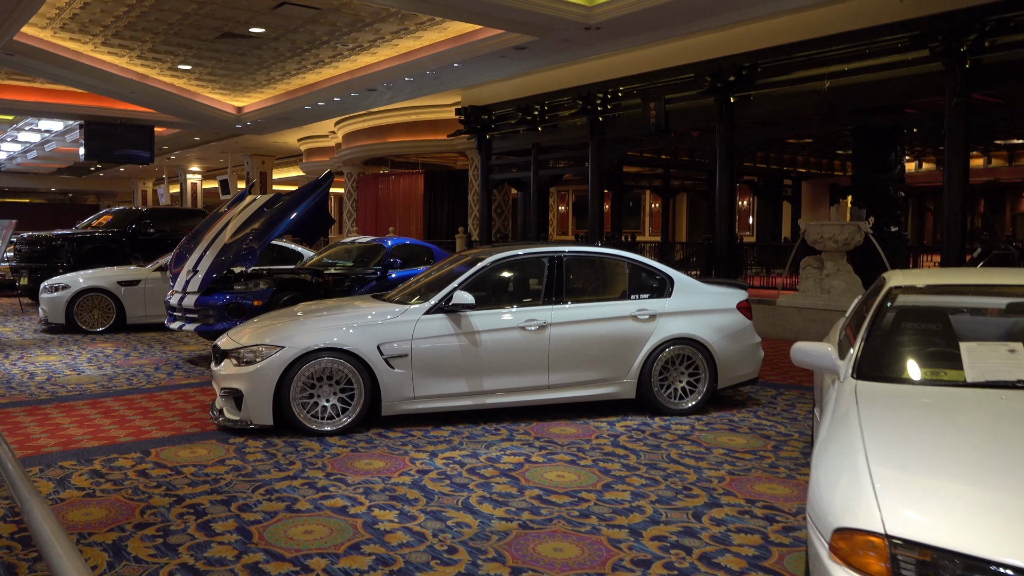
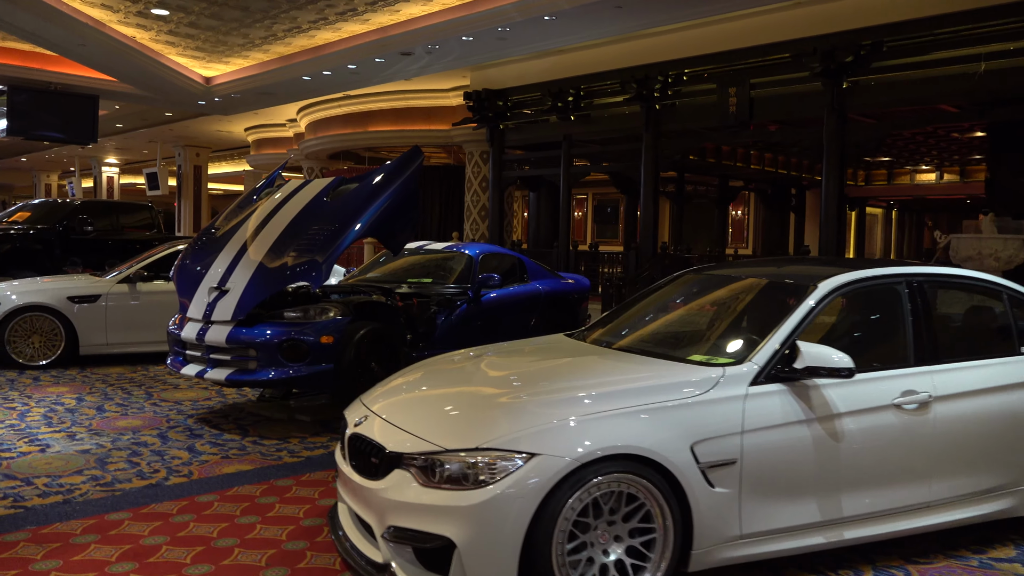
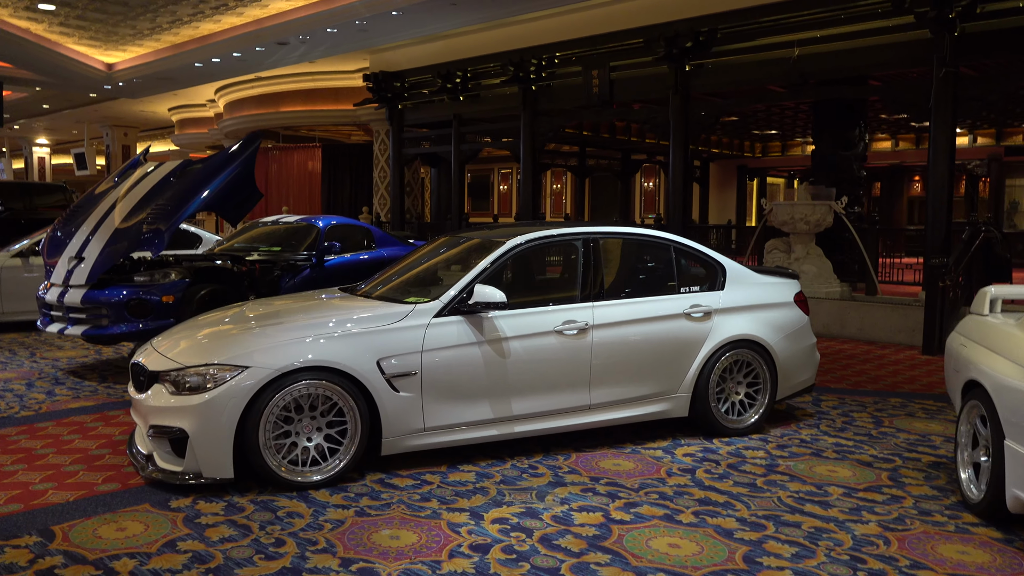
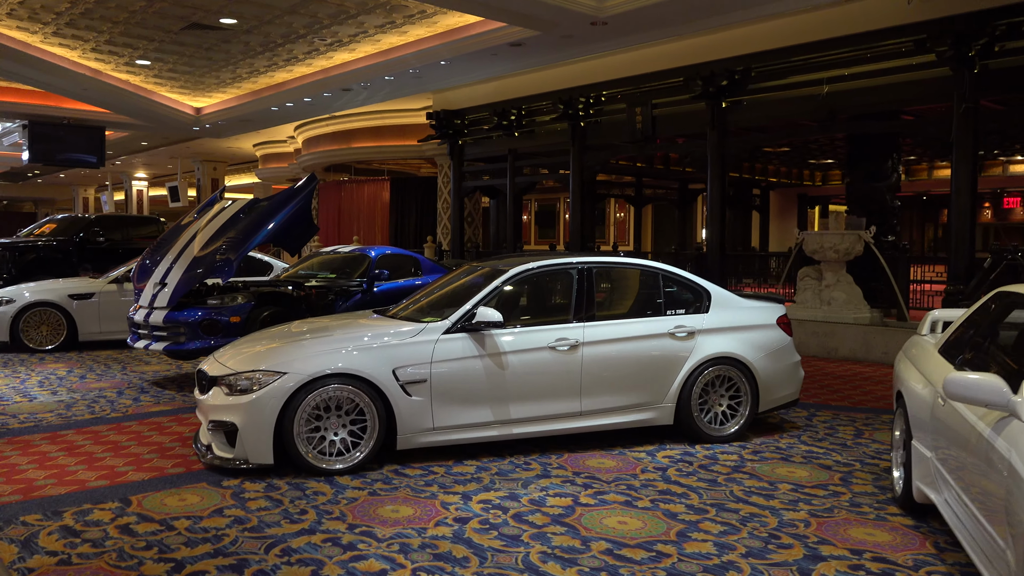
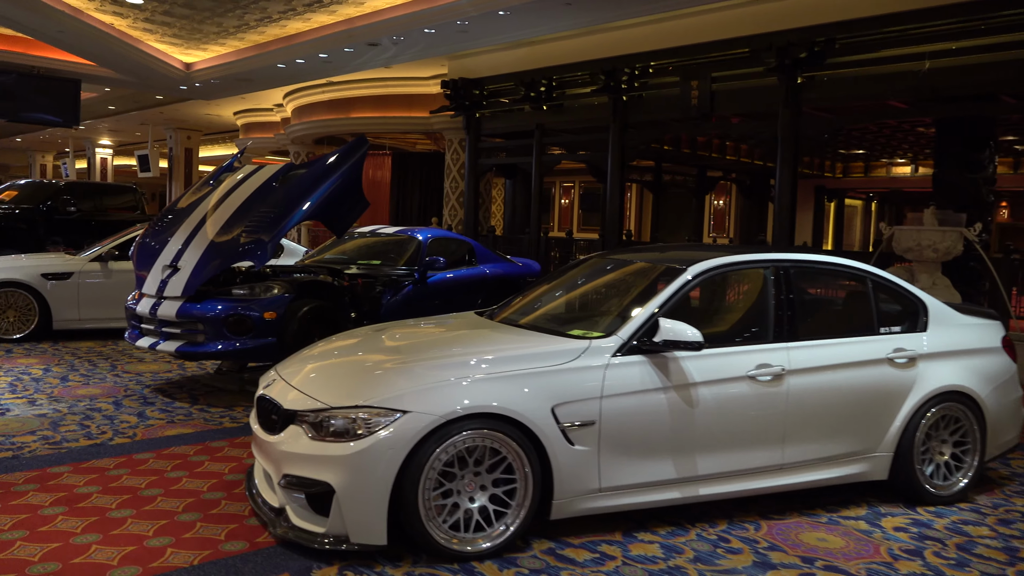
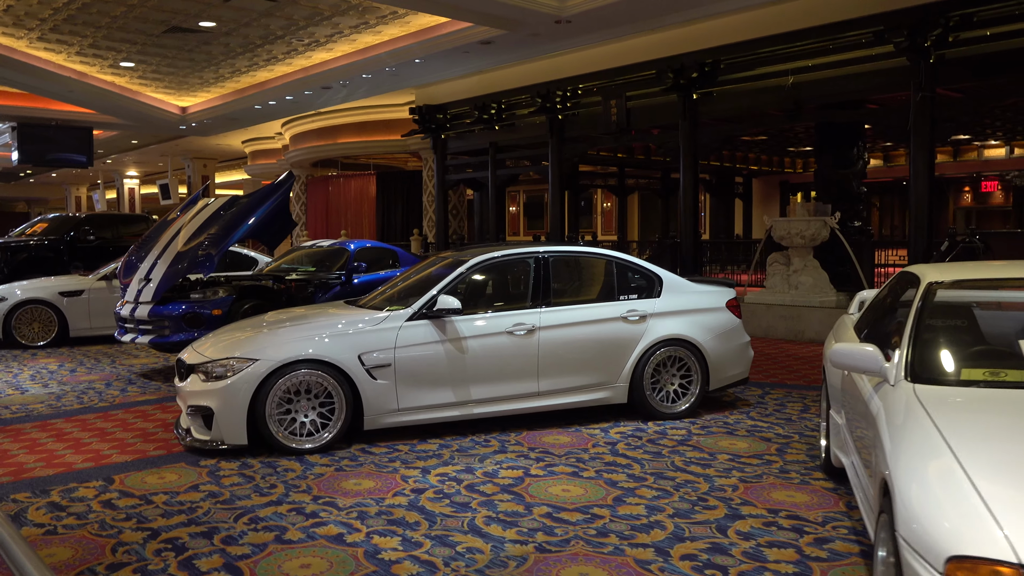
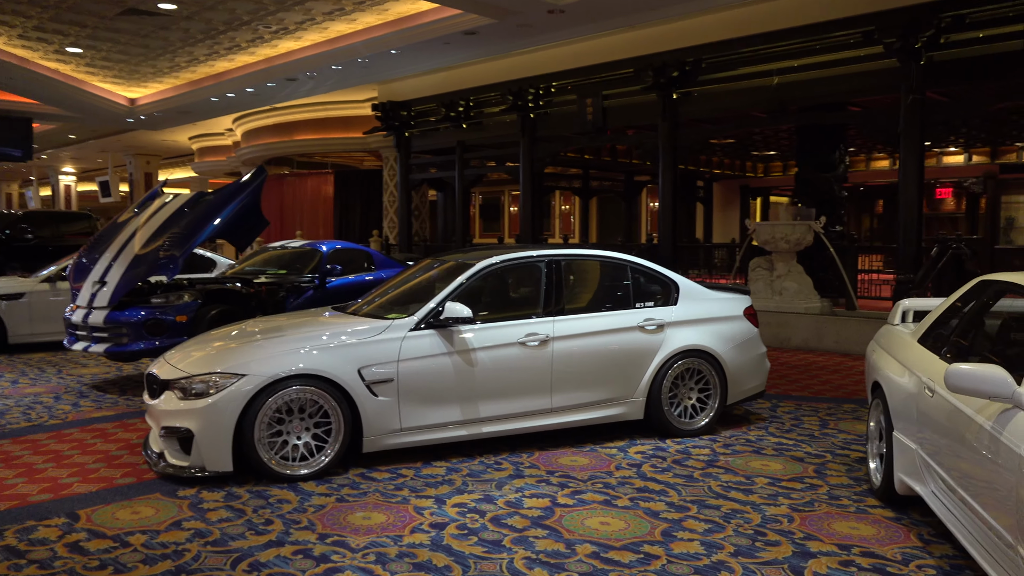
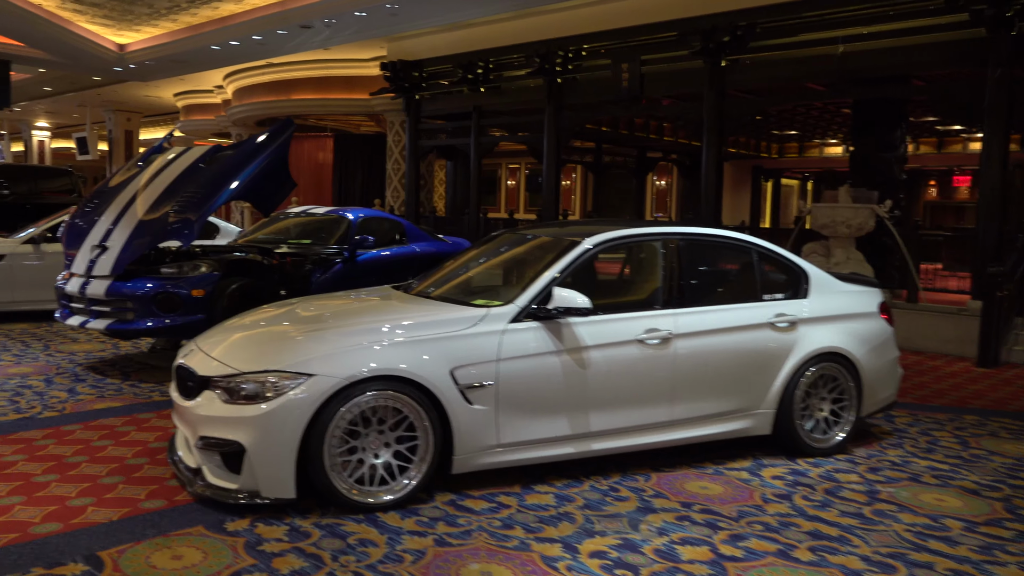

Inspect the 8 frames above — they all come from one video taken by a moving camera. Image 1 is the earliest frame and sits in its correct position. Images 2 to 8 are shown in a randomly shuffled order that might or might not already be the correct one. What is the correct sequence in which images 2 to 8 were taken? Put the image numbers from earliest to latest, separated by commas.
6, 4, 7, 3, 8, 5, 2
